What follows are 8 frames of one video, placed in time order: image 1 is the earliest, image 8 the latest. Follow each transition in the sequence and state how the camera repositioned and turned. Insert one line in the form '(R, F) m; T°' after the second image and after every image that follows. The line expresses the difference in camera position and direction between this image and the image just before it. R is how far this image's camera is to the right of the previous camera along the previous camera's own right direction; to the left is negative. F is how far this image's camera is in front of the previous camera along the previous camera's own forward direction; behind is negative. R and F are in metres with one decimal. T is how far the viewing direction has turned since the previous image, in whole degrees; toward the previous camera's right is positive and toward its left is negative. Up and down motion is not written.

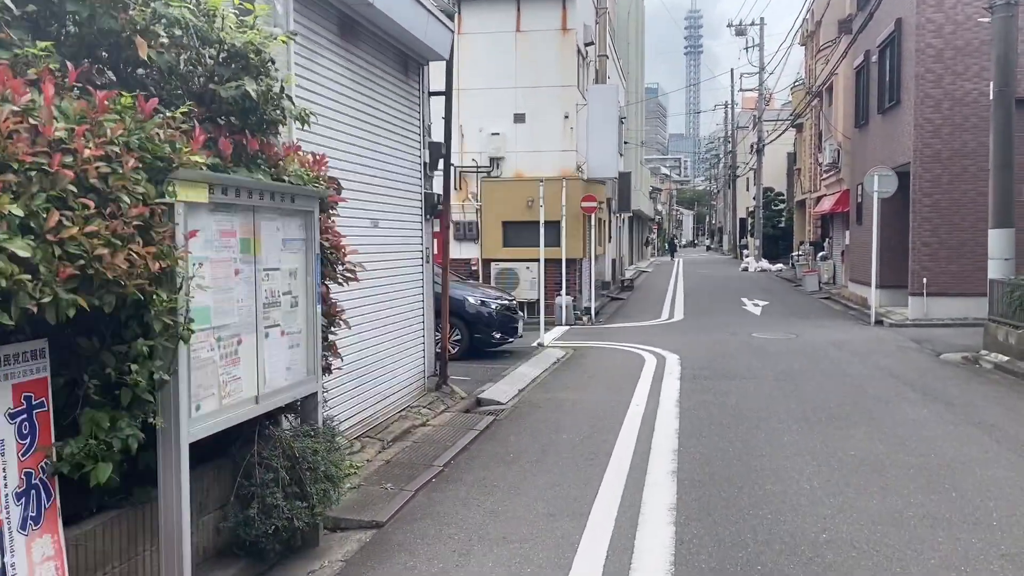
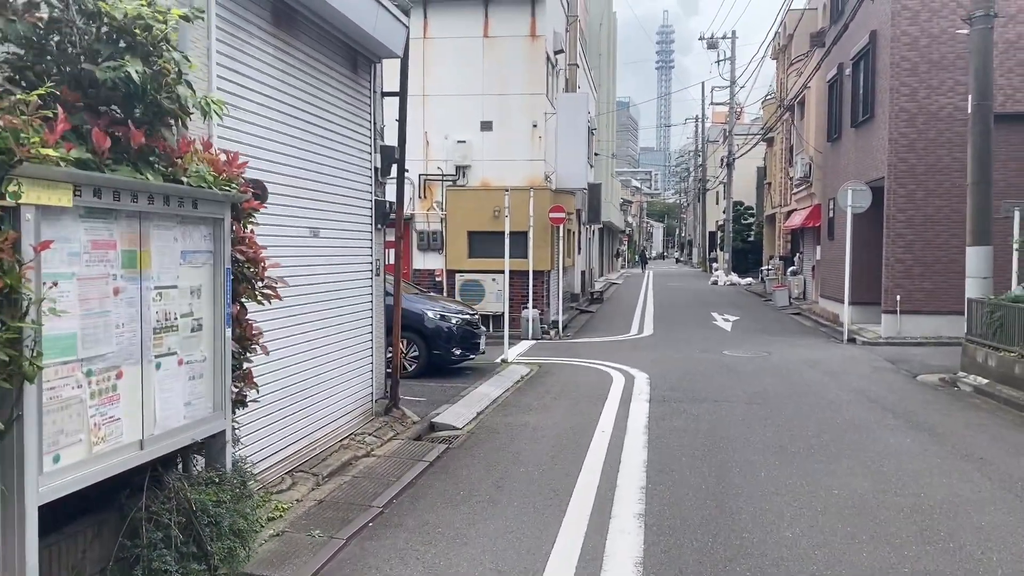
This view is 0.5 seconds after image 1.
(+0.1, +0.6) m; +2°
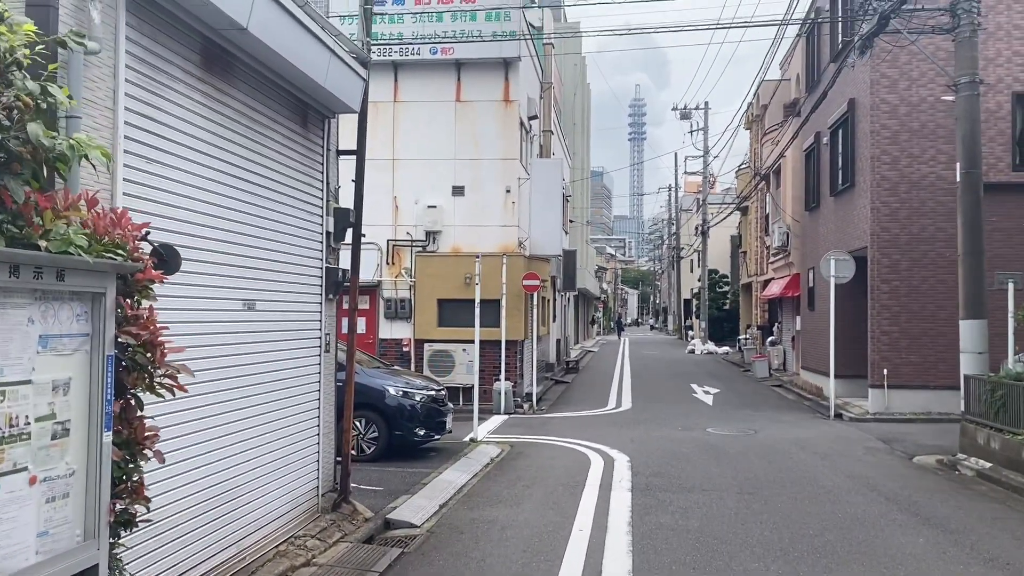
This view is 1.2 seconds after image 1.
(+0.1, +0.8) m; +2°
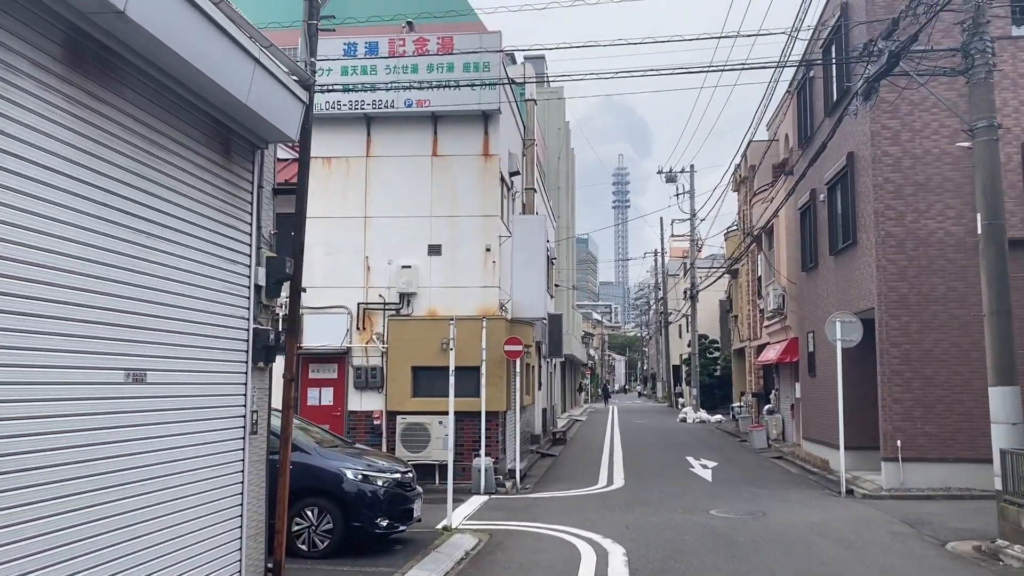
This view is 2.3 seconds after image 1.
(+0.1, +1.2) m; +1°
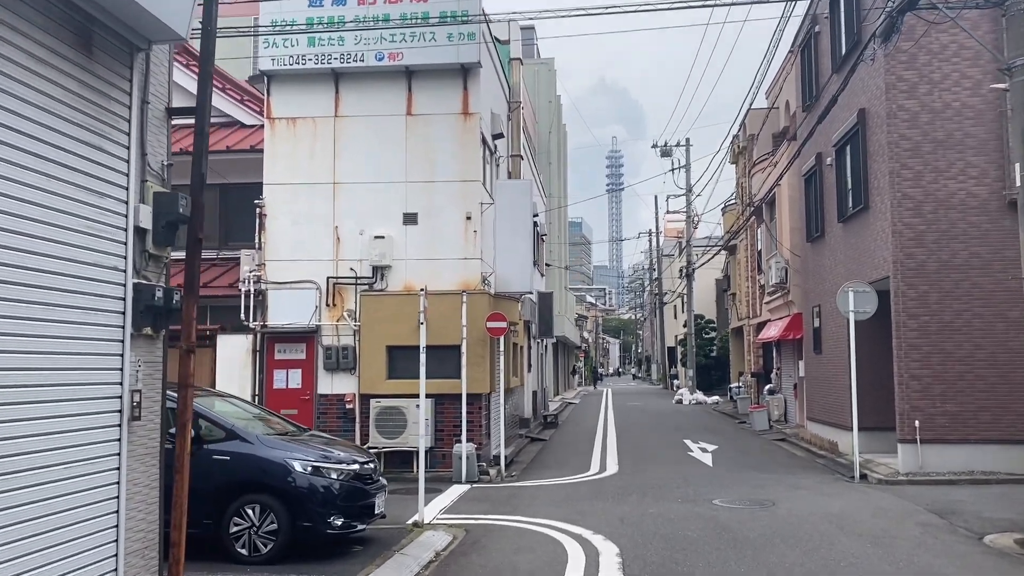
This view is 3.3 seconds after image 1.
(+0.2, +1.3) m; 0°
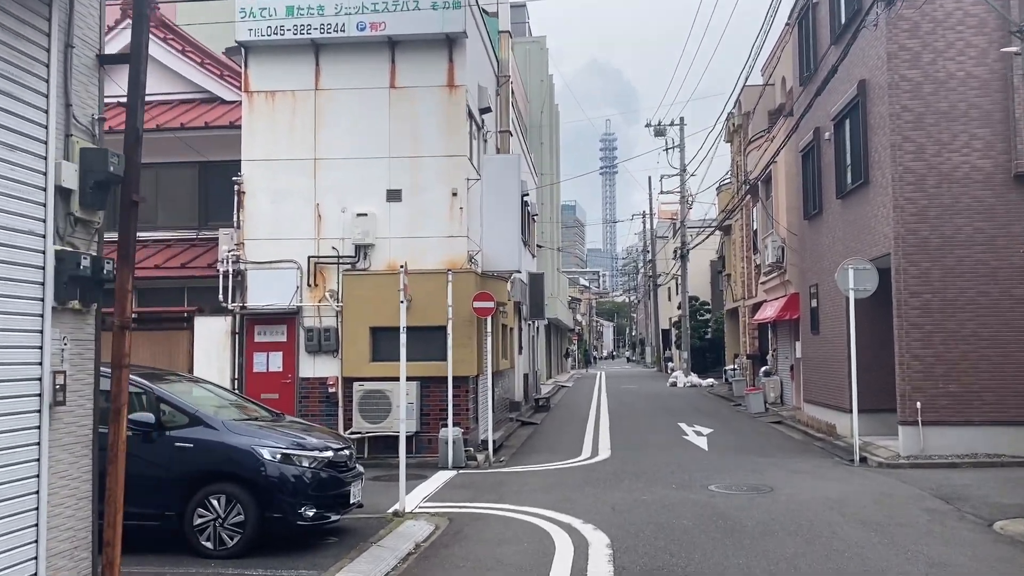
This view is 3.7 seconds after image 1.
(+0.1, +0.5) m; 0°
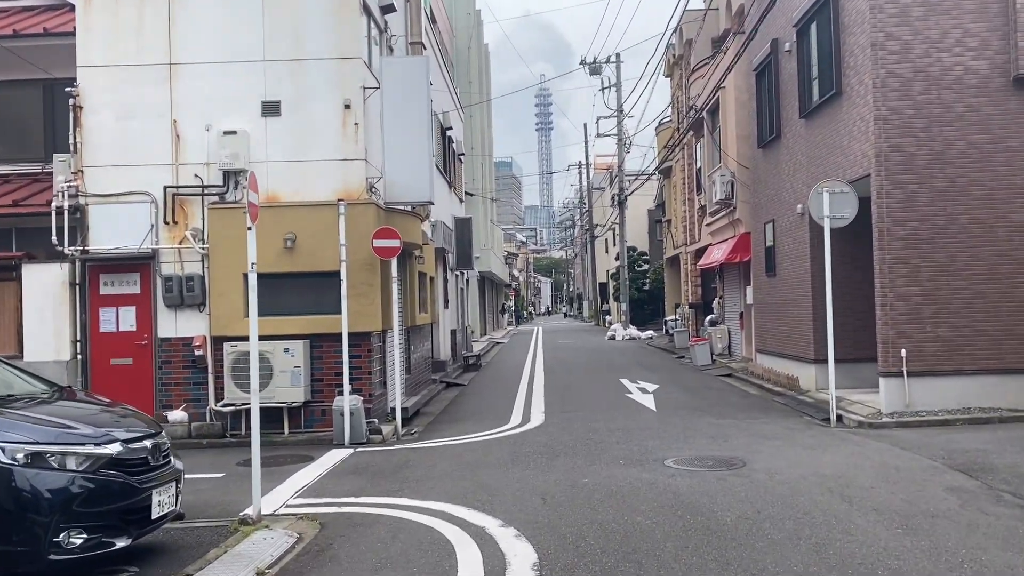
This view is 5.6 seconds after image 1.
(+0.4, +2.4) m; +4°
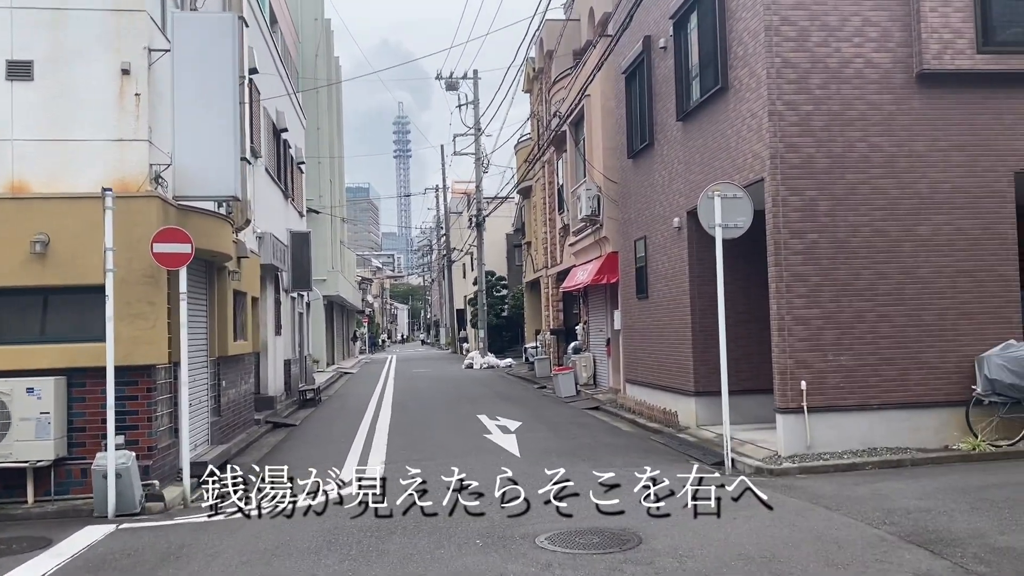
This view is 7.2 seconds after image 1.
(+0.3, +2.1) m; +9°
